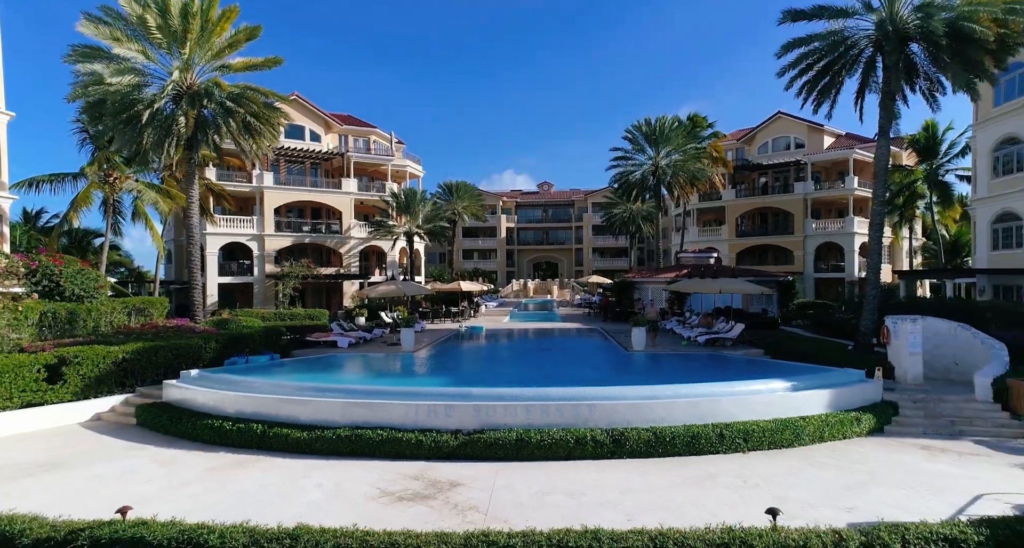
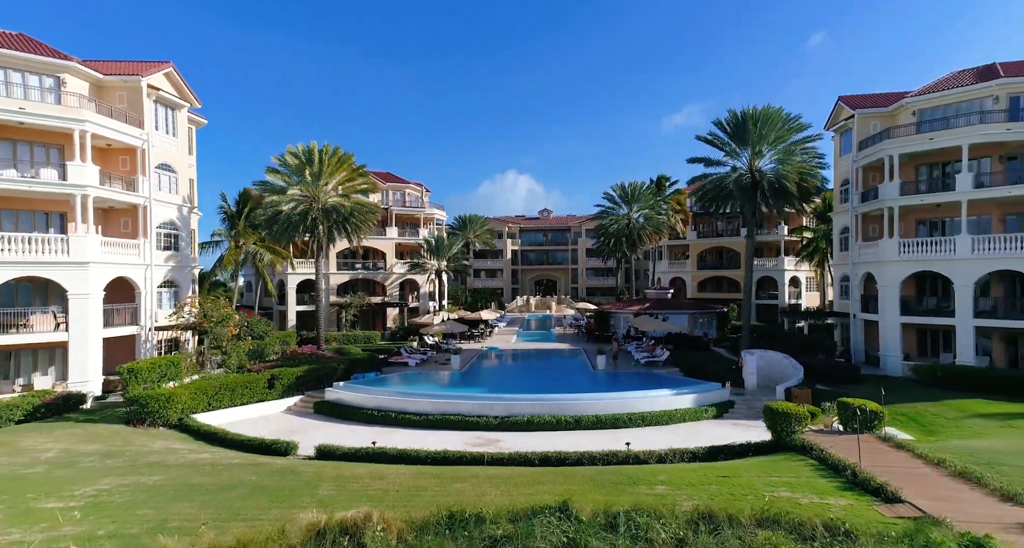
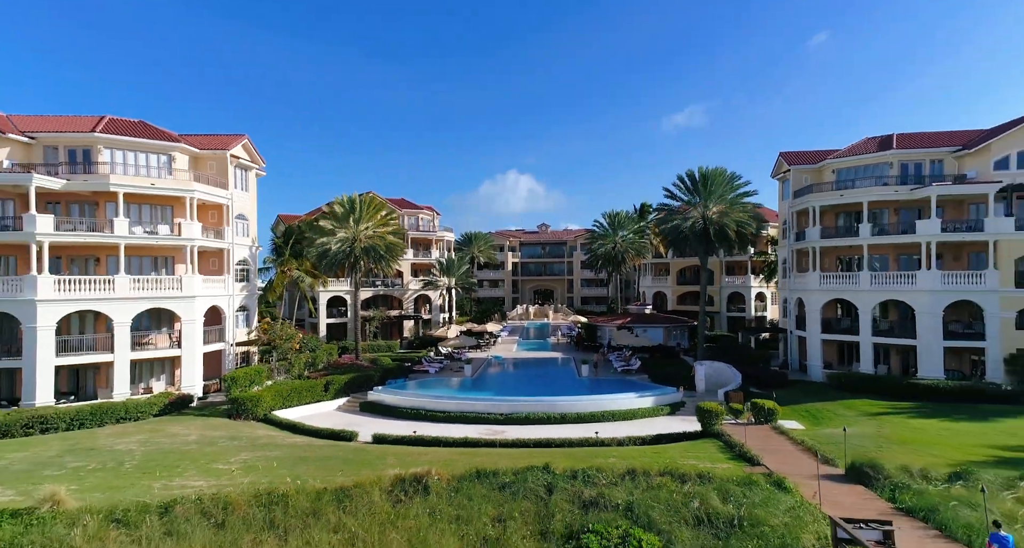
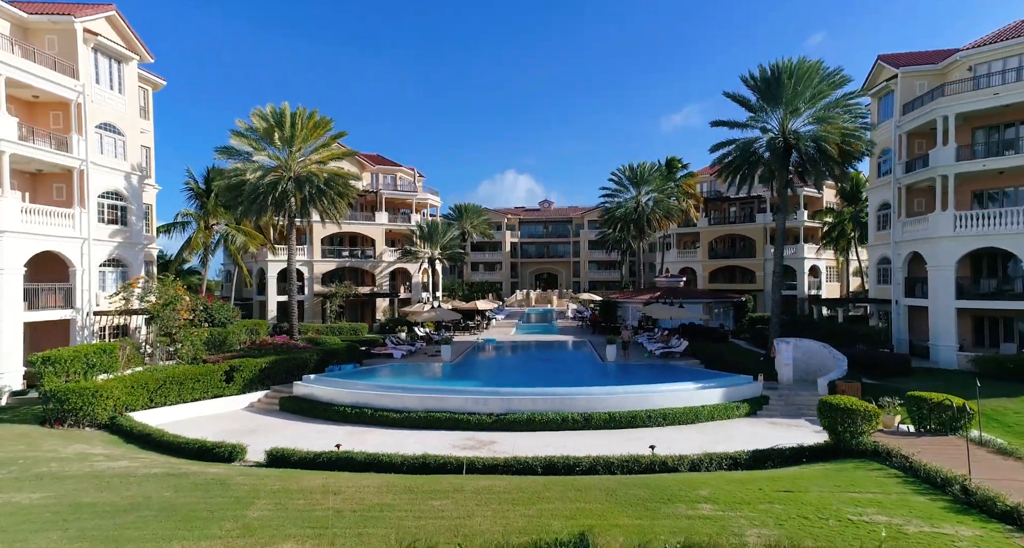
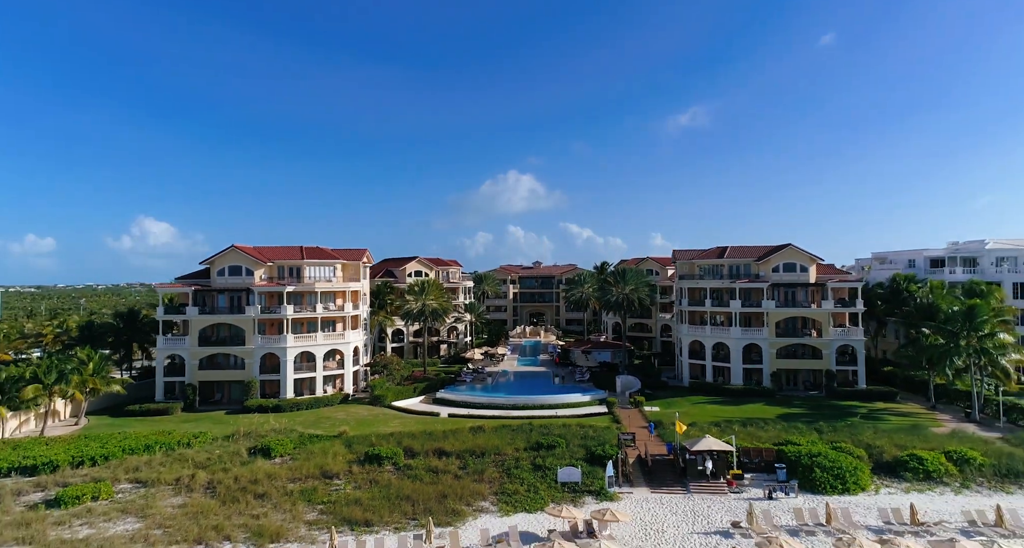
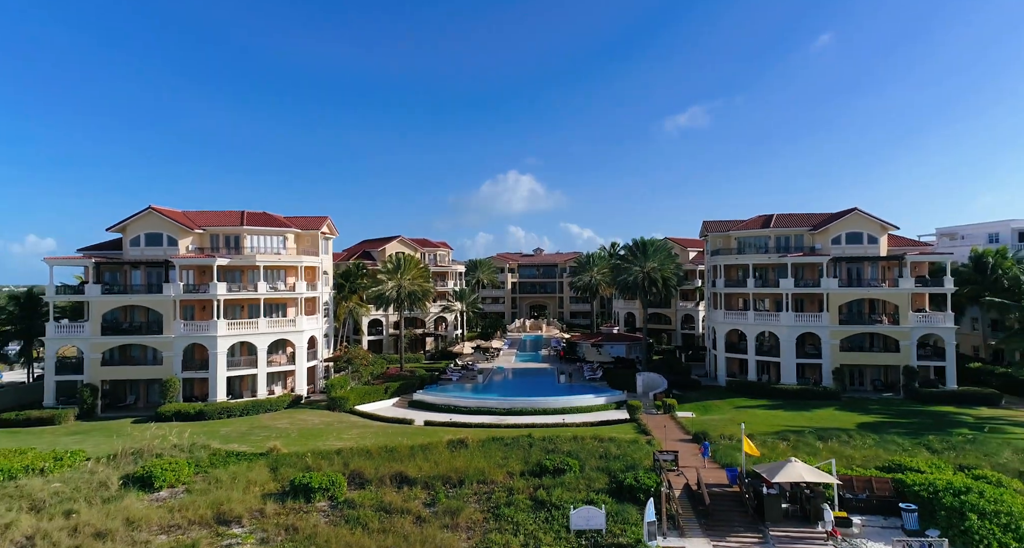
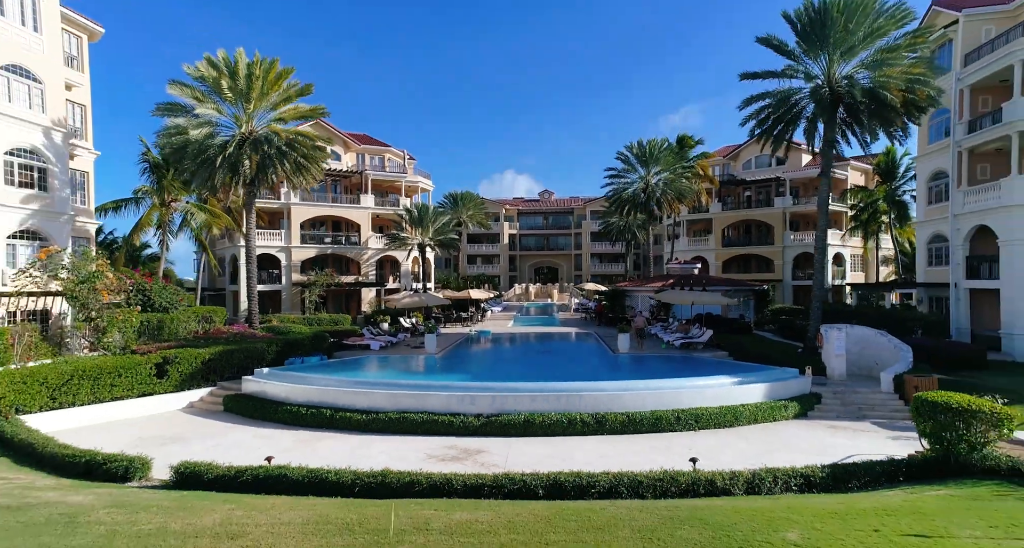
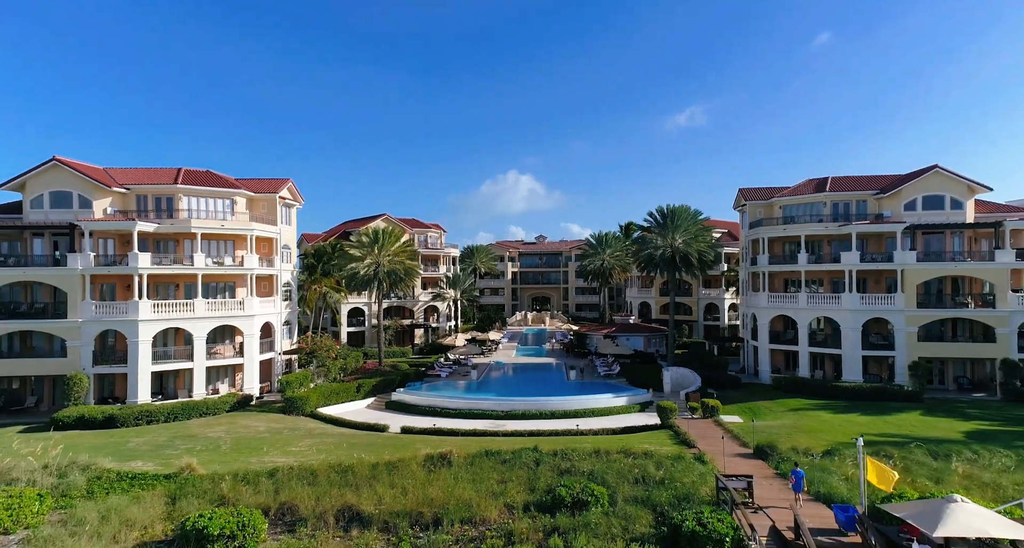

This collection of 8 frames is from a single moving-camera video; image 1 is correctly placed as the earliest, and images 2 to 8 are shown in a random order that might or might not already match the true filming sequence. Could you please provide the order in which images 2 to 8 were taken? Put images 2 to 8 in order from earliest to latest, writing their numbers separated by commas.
7, 4, 2, 3, 8, 6, 5
